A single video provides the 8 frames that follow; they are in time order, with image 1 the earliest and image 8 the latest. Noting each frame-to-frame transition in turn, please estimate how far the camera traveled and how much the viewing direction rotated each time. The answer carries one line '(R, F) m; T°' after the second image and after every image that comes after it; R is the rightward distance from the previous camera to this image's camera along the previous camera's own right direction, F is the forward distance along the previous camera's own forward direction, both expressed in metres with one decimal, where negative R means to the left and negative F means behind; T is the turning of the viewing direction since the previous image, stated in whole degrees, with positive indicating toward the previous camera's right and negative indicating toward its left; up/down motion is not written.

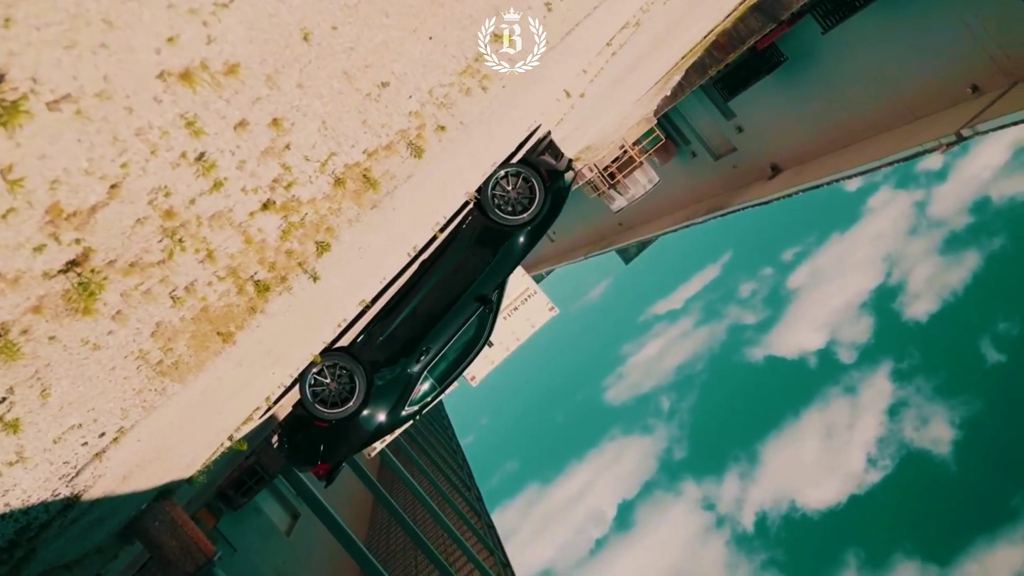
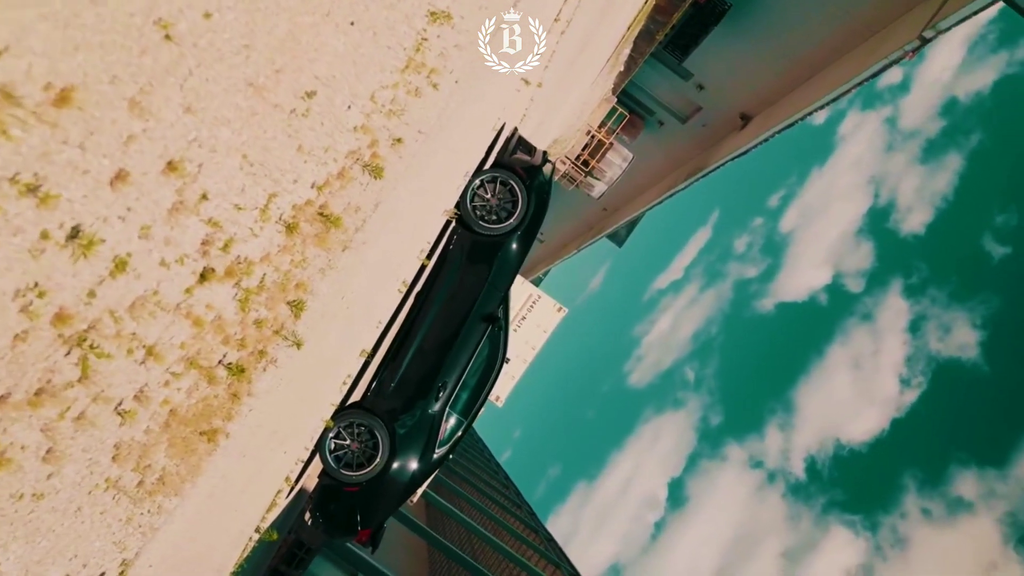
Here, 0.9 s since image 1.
(0.0, +0.5) m; 0°
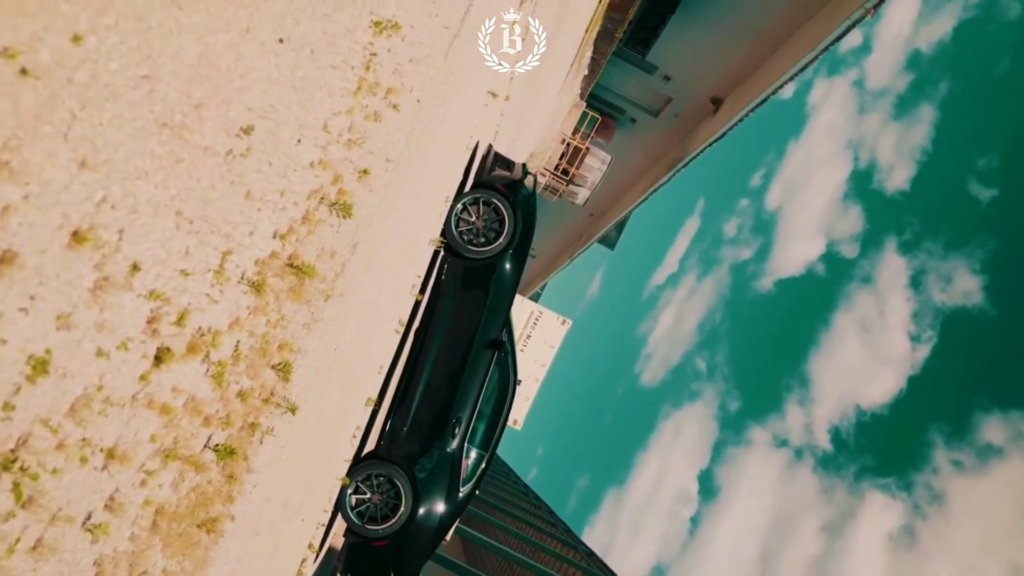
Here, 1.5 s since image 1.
(0.0, +0.3) m; 0°
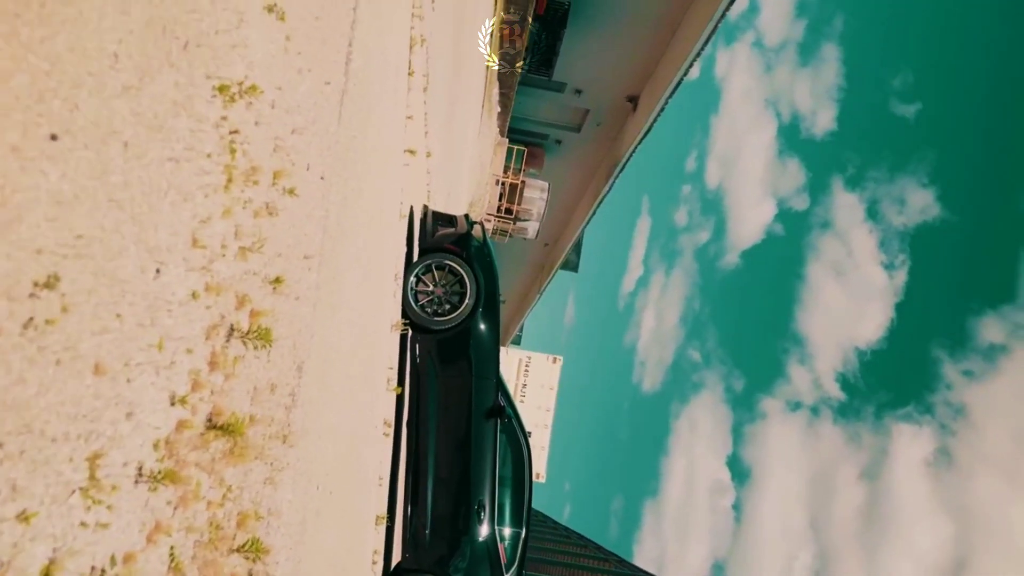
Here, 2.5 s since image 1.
(0.0, +0.6) m; +2°
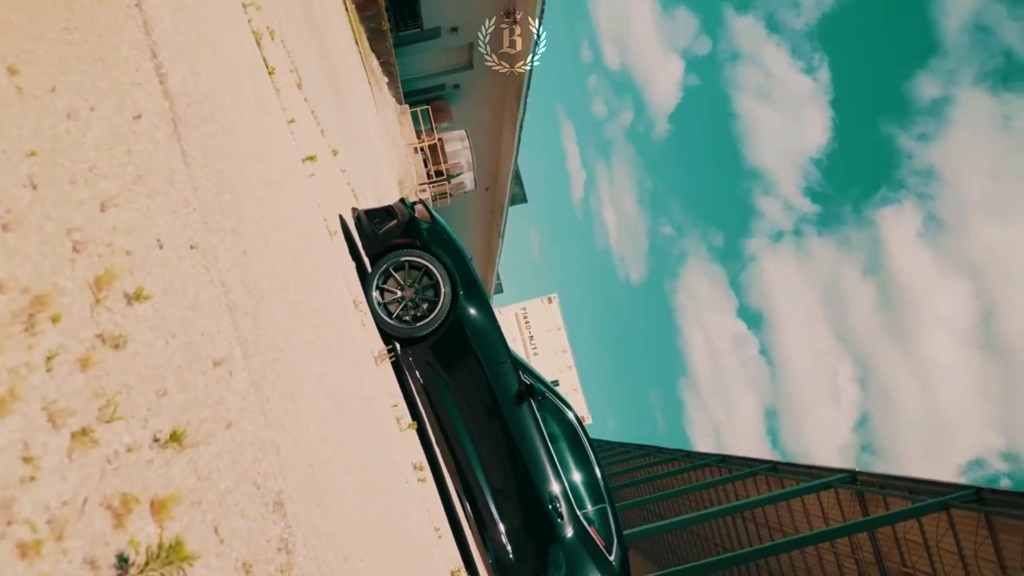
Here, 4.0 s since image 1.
(0.0, +0.9) m; +1°
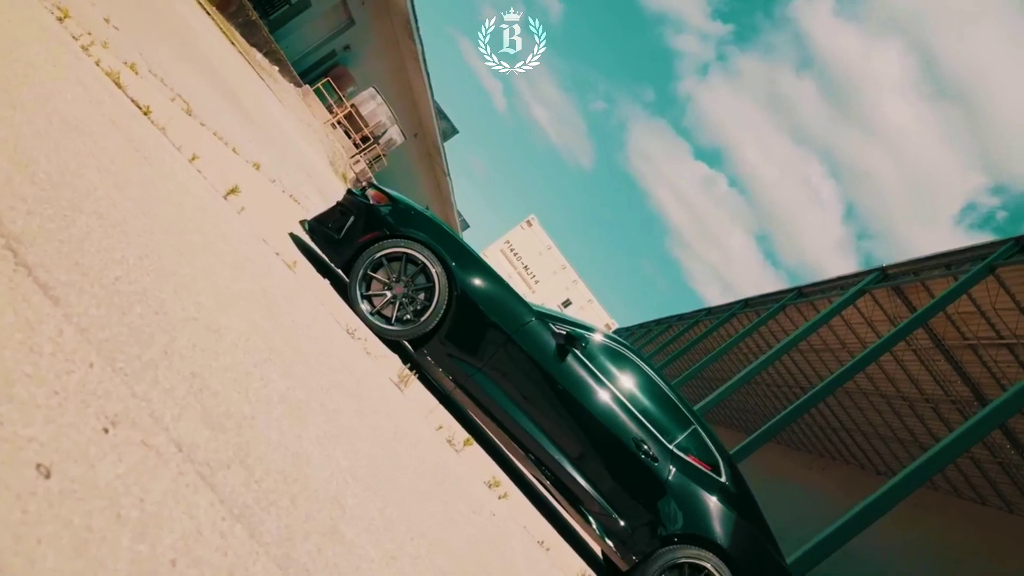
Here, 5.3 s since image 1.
(-0.1, +0.7) m; 0°
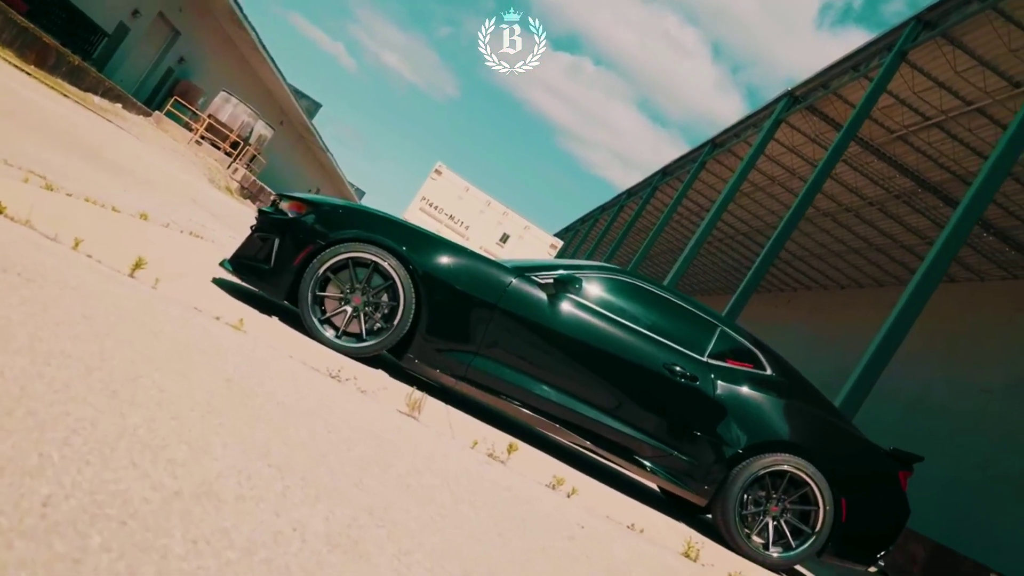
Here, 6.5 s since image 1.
(-0.2, +0.6) m; +3°
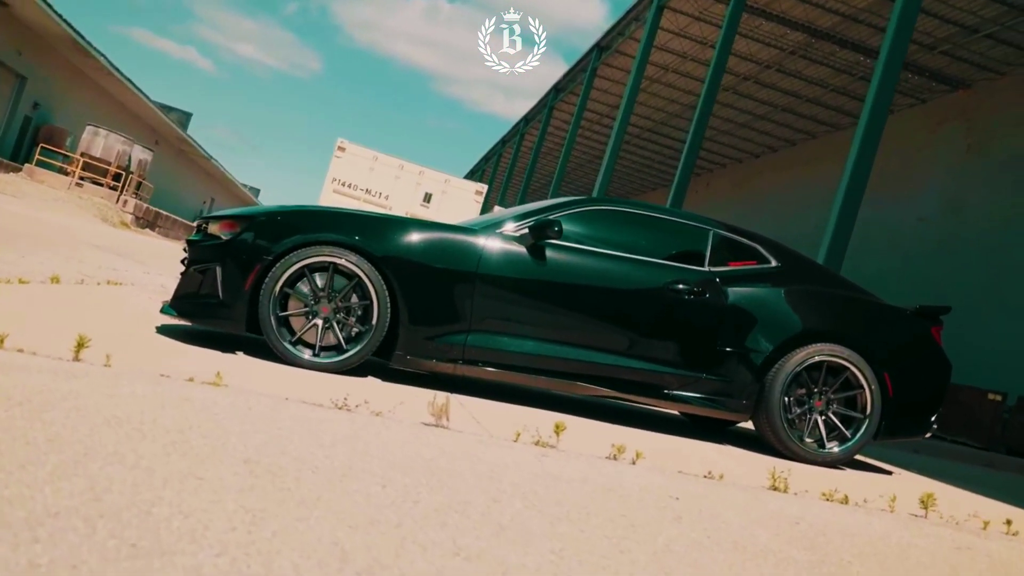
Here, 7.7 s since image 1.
(-0.2, +0.4) m; +4°
